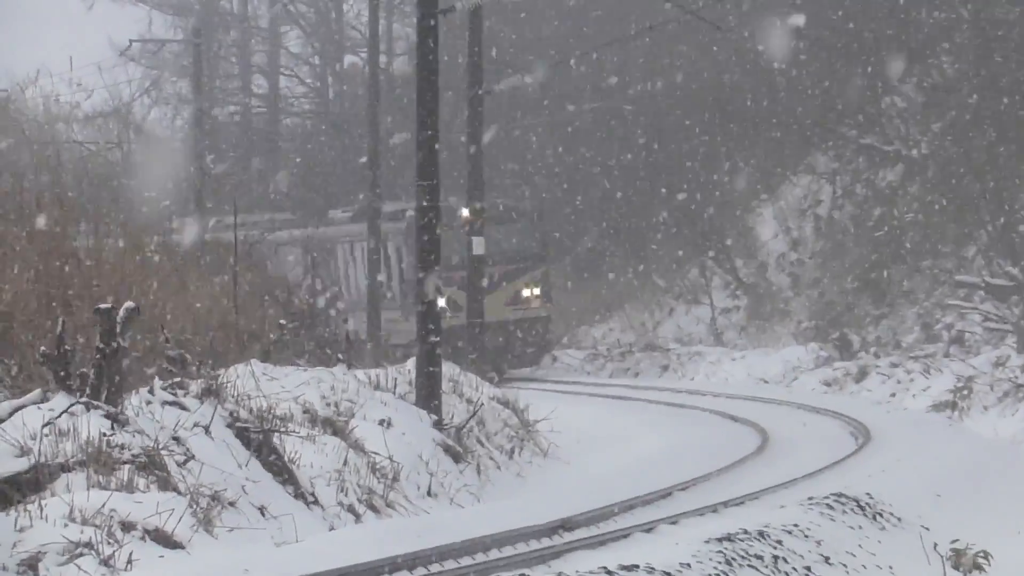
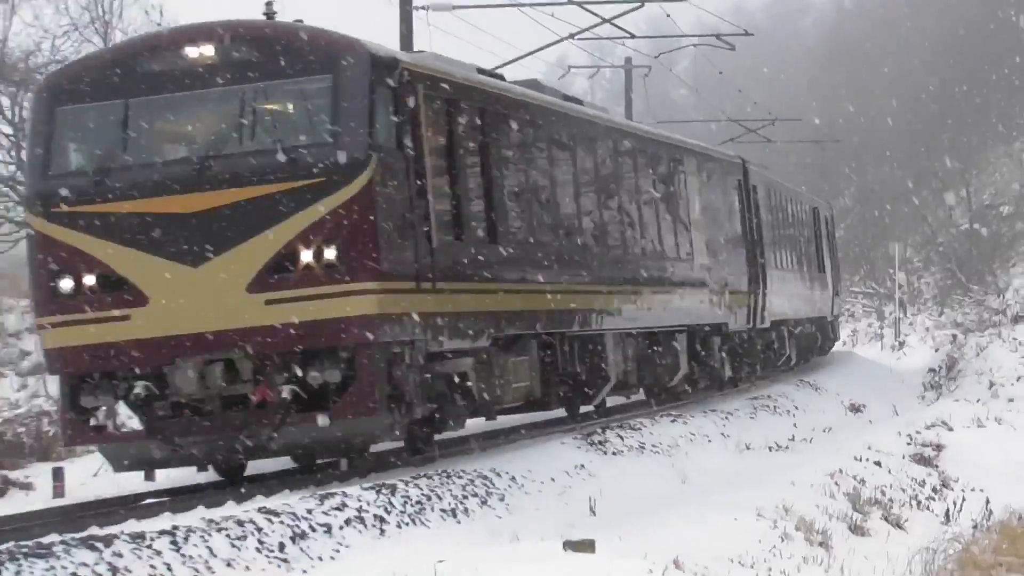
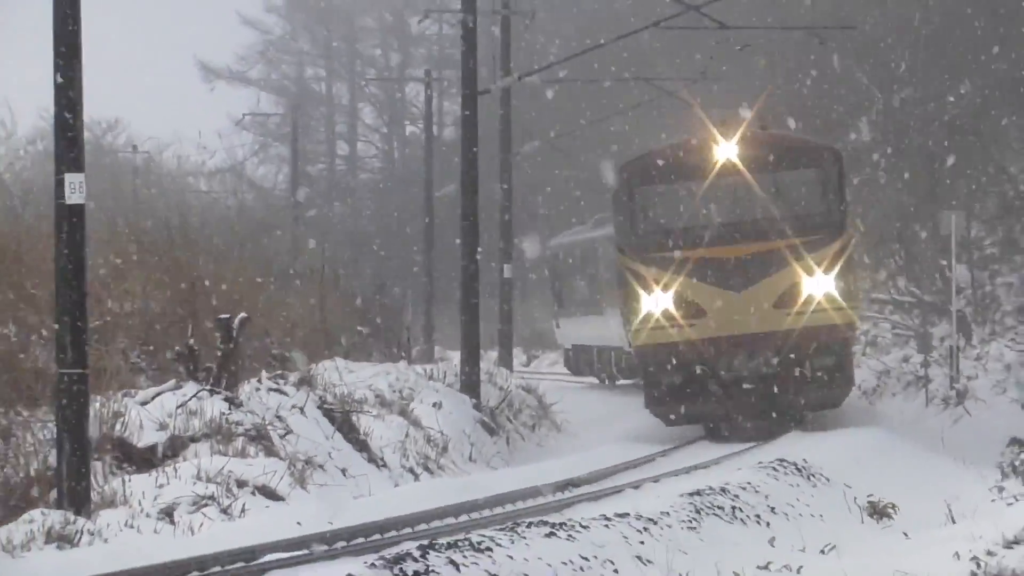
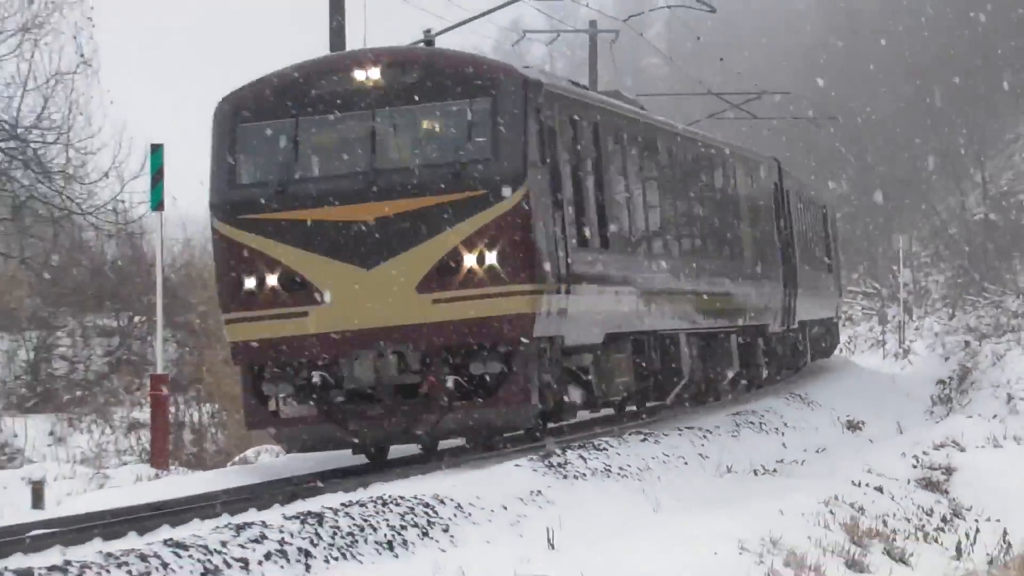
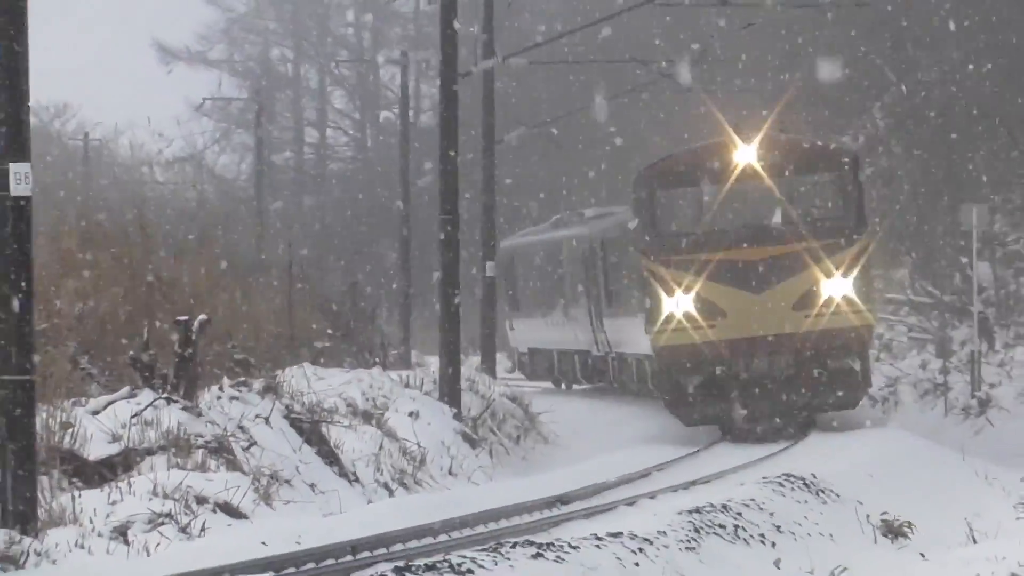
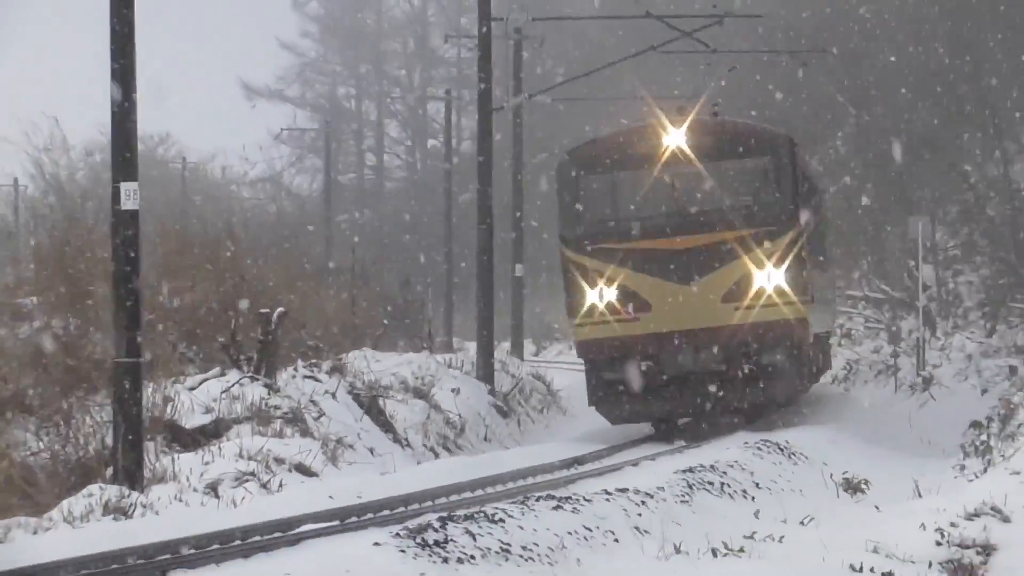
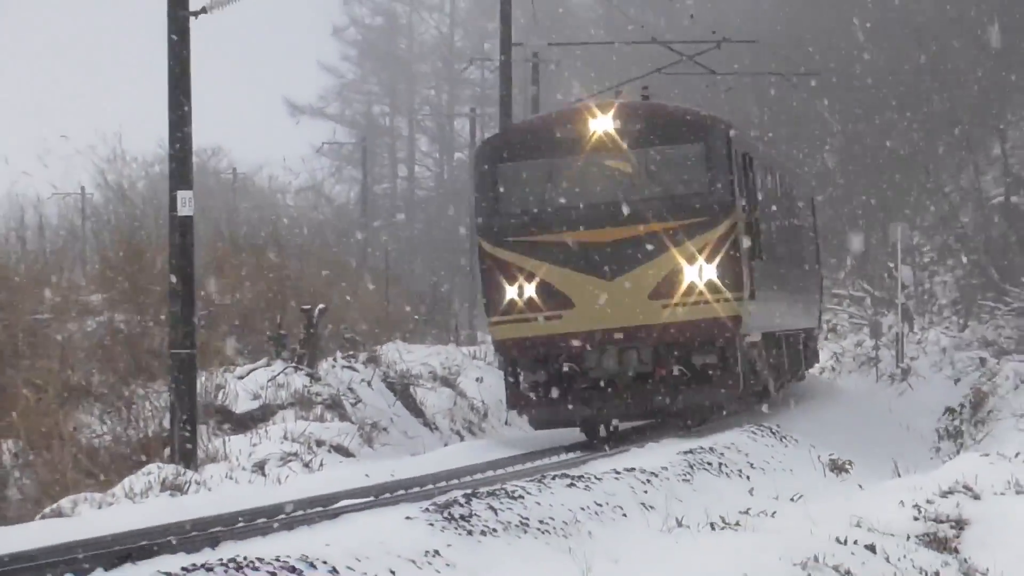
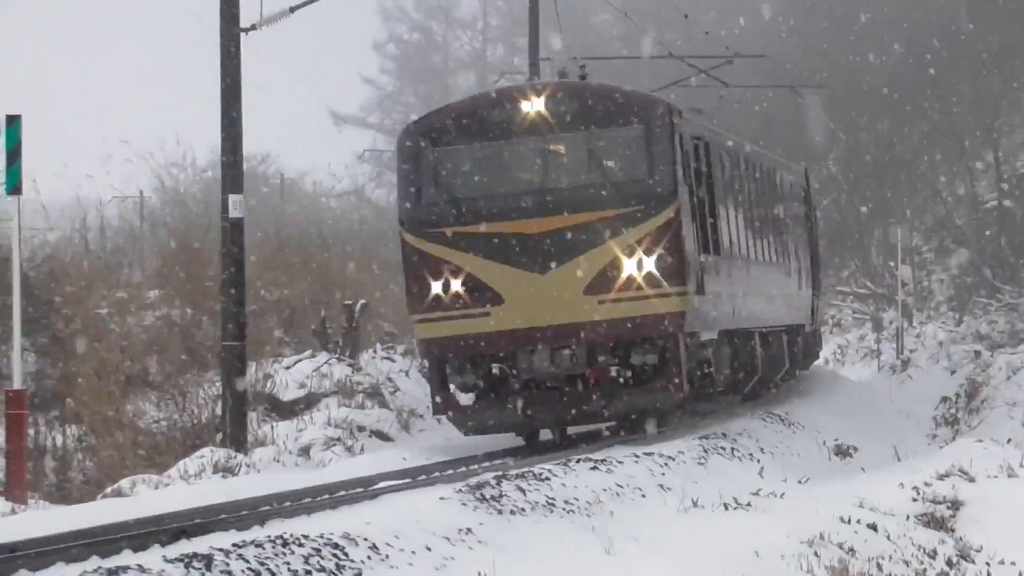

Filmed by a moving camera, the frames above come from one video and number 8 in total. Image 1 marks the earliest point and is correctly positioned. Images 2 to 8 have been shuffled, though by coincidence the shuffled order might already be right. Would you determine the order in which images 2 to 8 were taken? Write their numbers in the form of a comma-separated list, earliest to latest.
5, 3, 6, 7, 8, 4, 2
